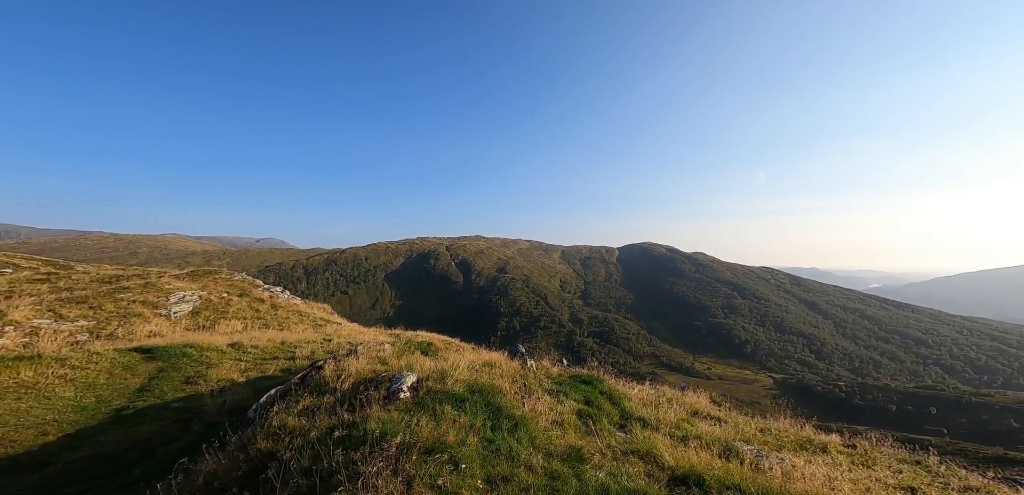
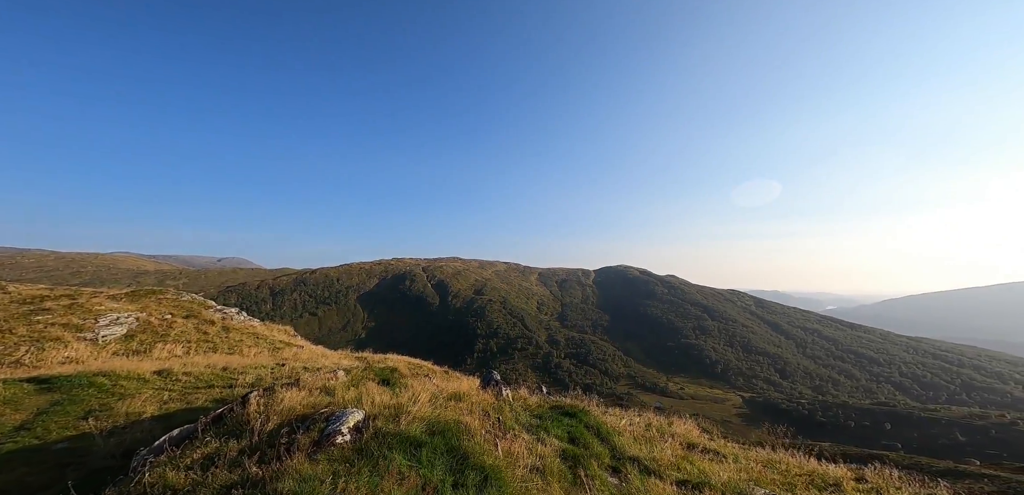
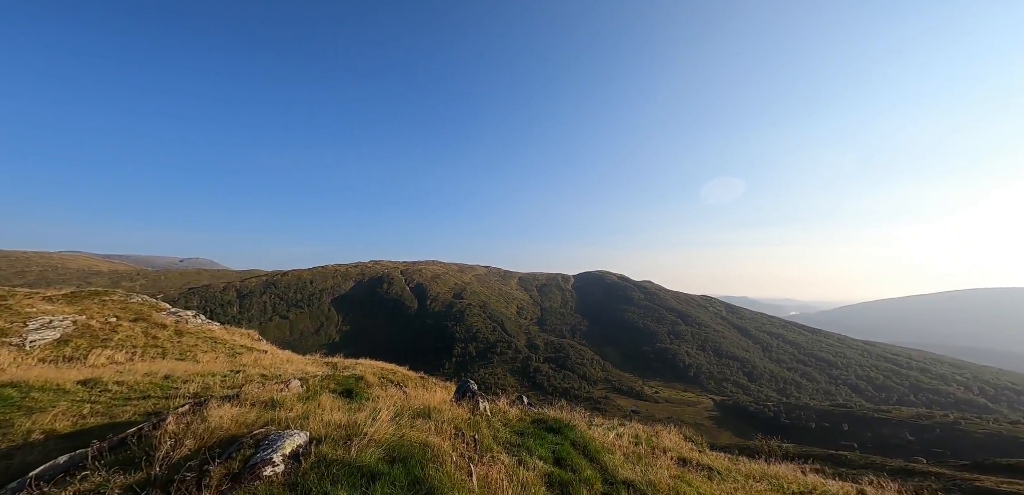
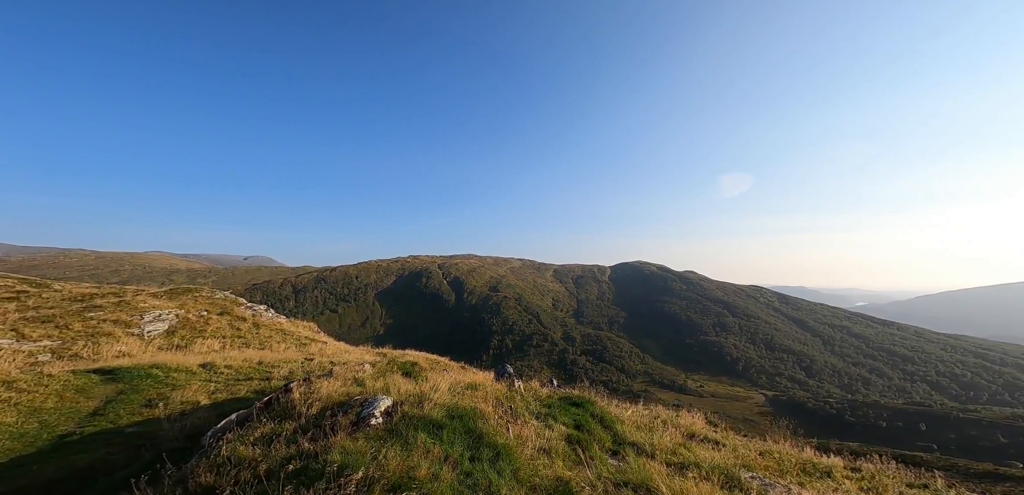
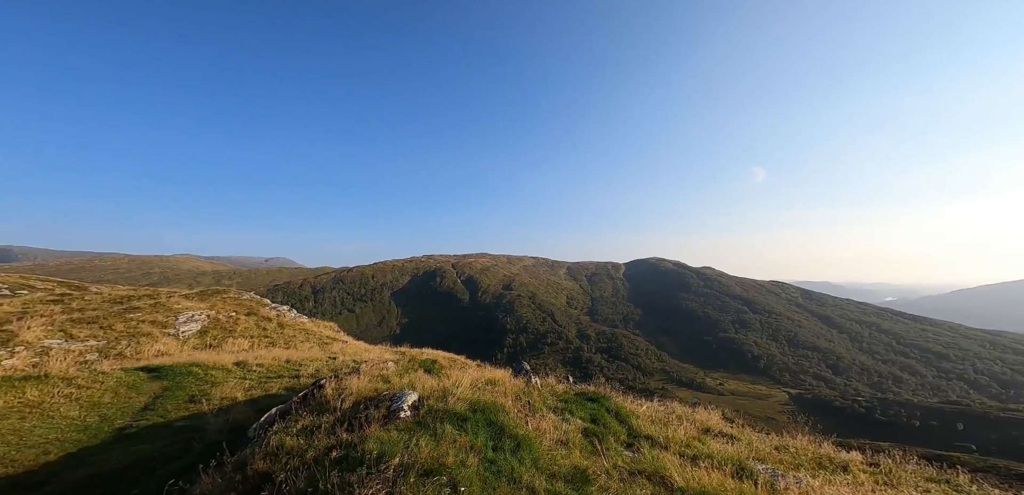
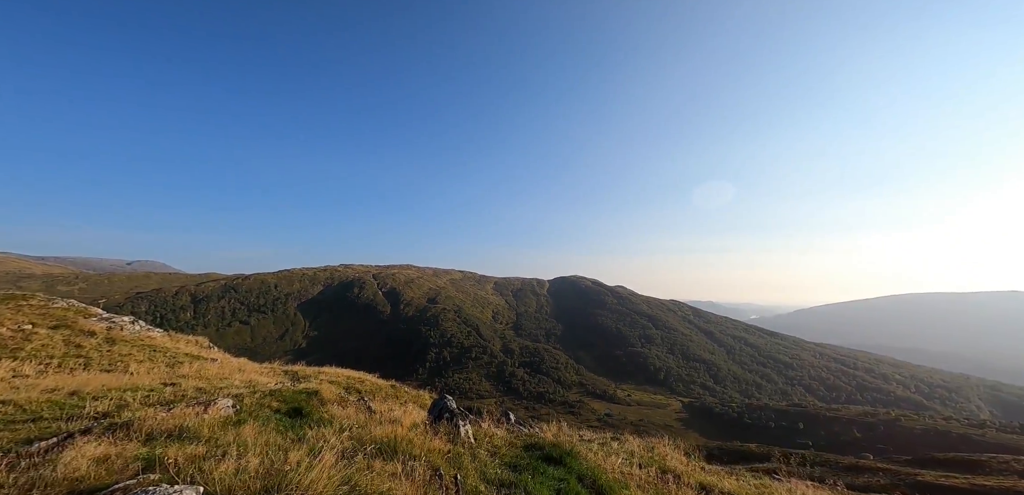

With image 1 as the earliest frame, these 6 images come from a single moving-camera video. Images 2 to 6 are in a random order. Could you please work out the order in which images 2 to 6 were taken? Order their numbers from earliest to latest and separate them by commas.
5, 4, 2, 3, 6
